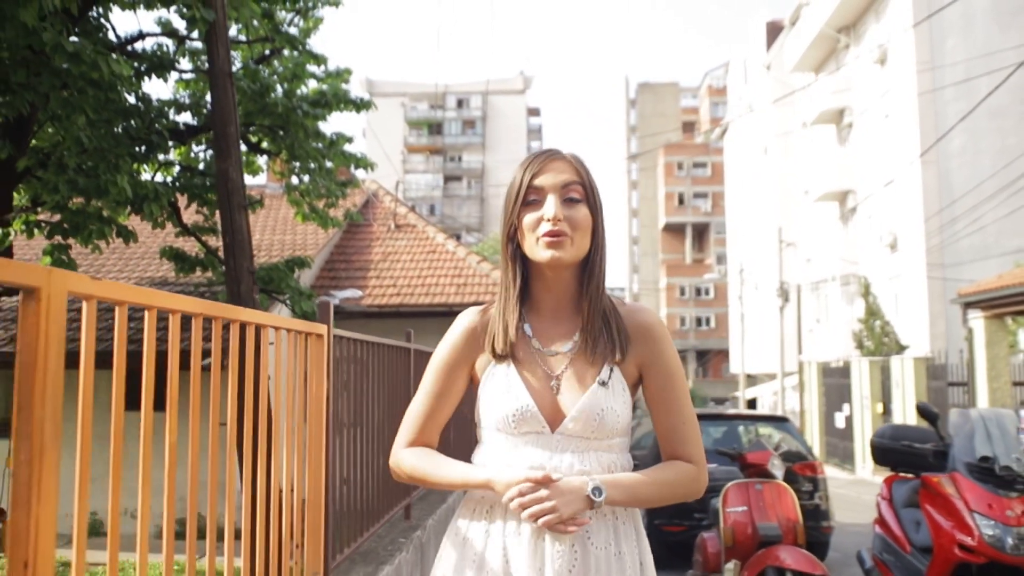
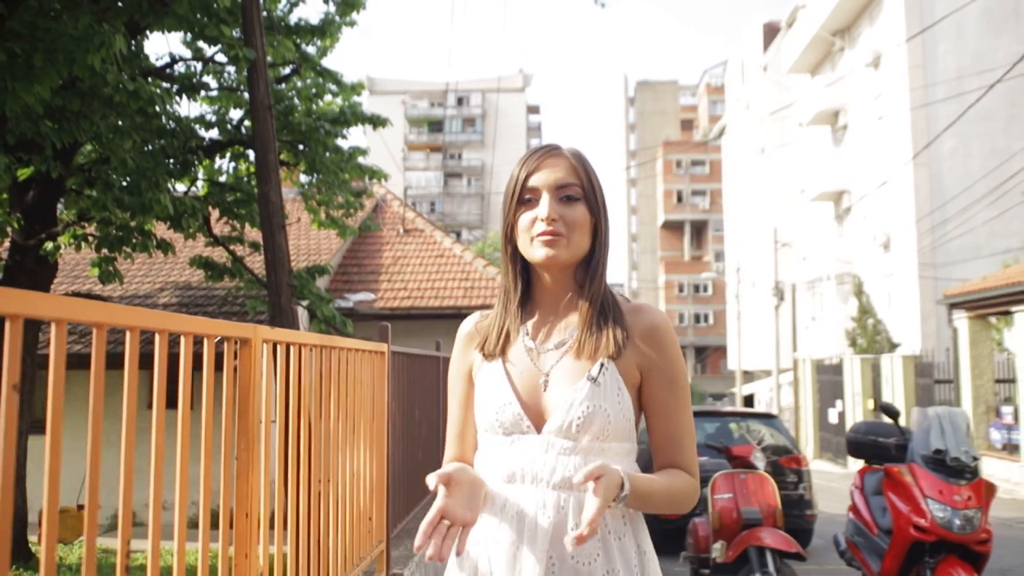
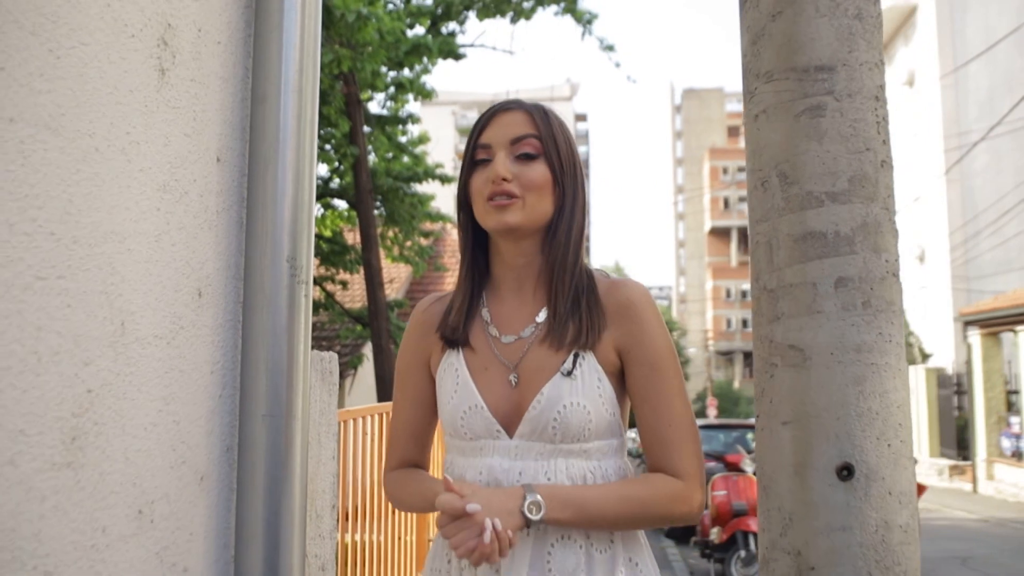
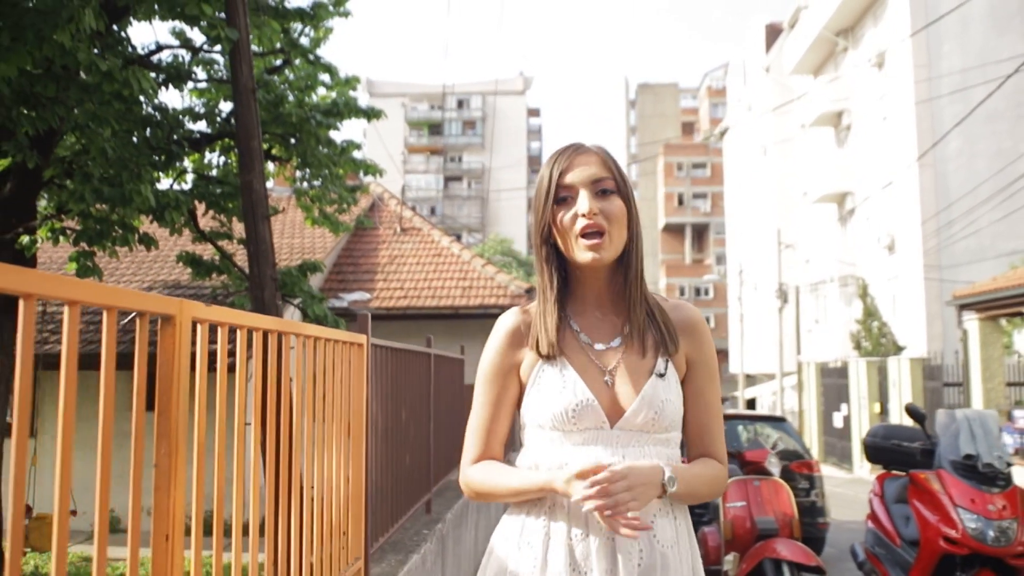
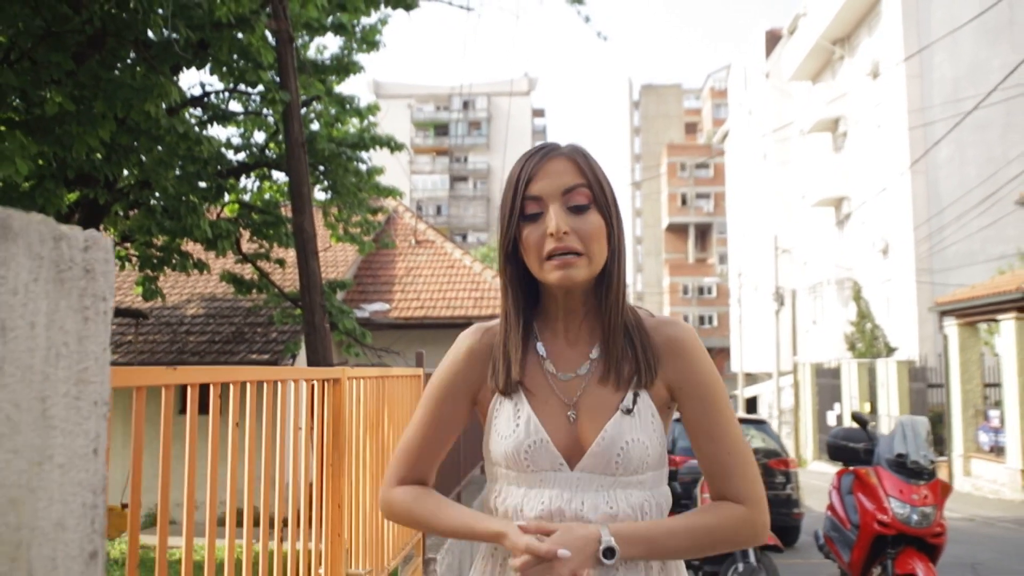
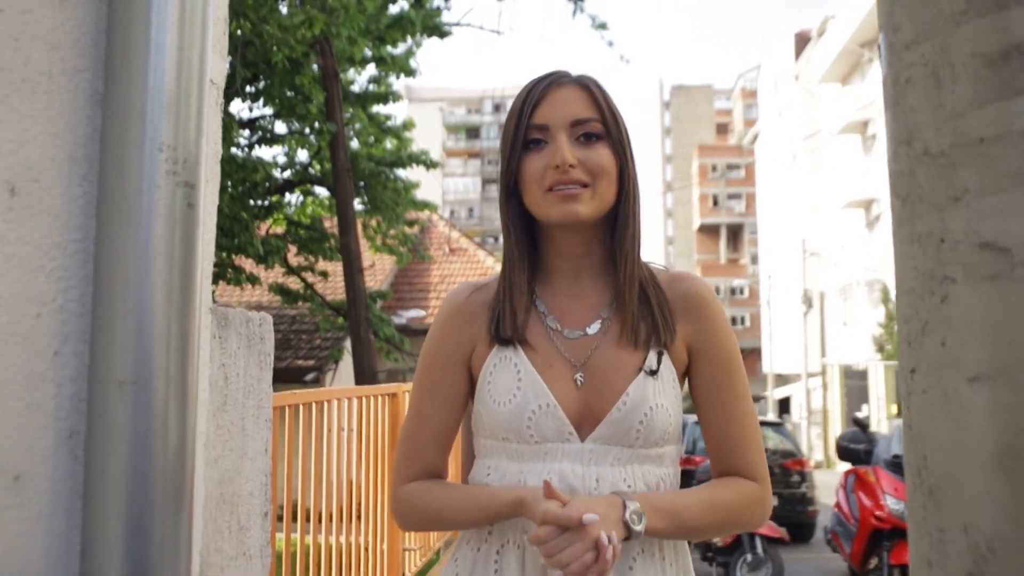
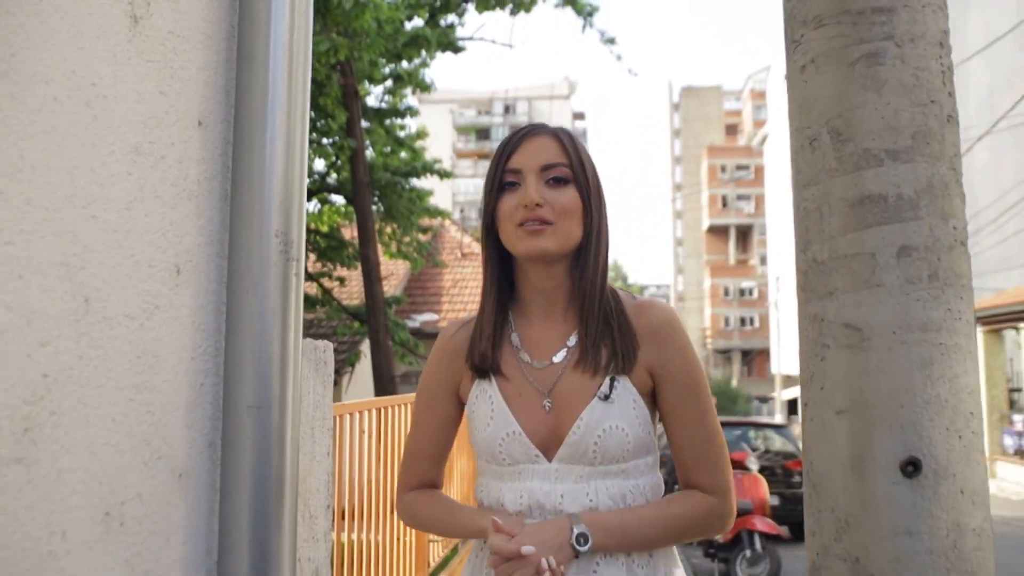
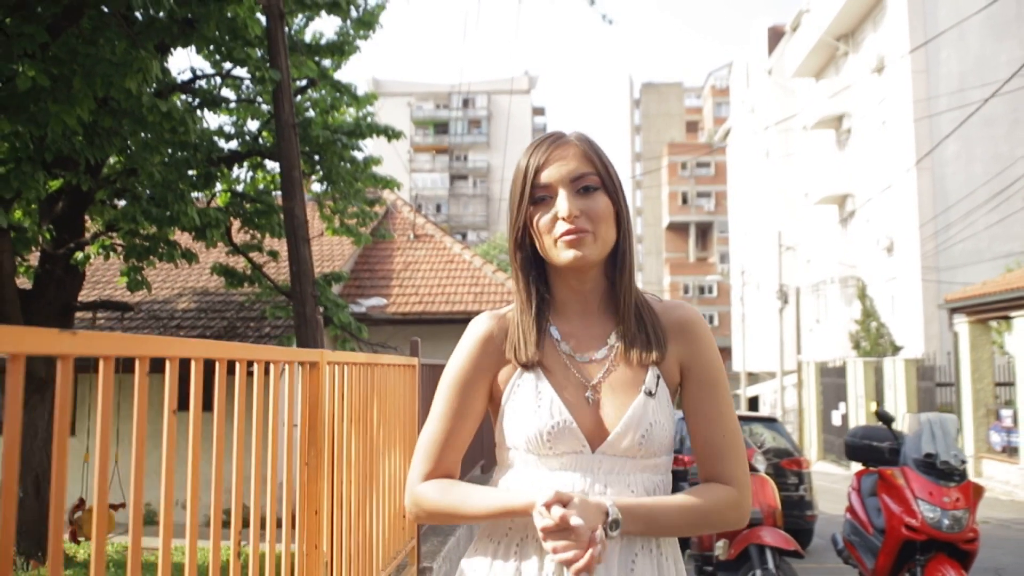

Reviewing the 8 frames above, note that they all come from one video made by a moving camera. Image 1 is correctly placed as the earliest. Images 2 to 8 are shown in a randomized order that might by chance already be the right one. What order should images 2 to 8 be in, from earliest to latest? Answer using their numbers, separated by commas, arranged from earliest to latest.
4, 2, 8, 5, 6, 7, 3
